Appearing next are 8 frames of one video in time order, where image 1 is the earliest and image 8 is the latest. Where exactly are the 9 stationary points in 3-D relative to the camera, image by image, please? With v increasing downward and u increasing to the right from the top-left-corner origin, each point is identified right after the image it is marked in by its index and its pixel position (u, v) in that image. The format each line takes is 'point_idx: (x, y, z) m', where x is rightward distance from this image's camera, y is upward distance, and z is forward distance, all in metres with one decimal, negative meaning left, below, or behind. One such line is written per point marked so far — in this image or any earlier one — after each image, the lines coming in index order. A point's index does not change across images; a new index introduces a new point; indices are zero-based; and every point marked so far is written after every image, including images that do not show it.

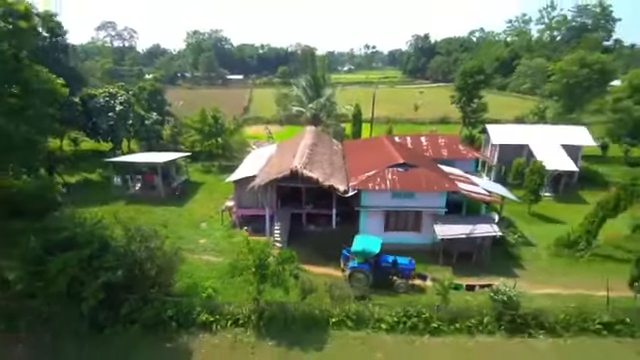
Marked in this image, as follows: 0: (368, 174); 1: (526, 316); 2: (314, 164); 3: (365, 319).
0: (+1.6, +0.2, +14.1) m
1: (+5.1, -3.3, +10.1) m
2: (-0.2, +0.6, +14.7) m
3: (+1.1, -3.4, +10.1) m
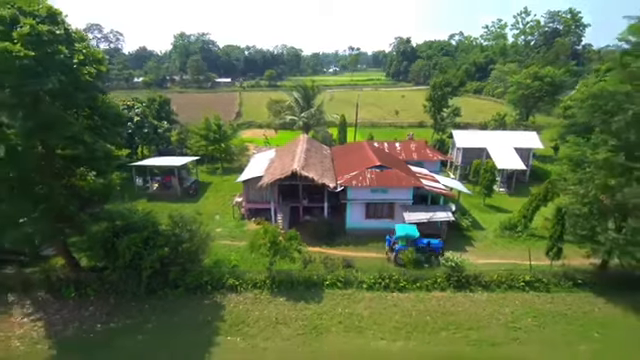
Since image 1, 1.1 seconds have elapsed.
0: (+1.4, +0.3, +17.6) m
1: (+5.0, -3.2, +13.7) m
2: (-0.5, +0.6, +18.1) m
3: (+1.0, -3.4, +13.6) m
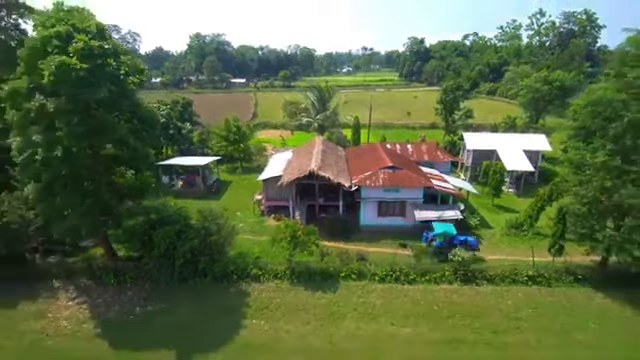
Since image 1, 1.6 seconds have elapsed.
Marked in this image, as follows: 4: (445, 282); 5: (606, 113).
0: (+2.1, +0.3, +18.7) m
1: (+5.6, -3.2, +14.7) m
2: (+0.3, +0.6, +19.3) m
3: (+1.6, -3.4, +14.8) m
4: (+4.5, -3.7, +14.6) m
5: (+9.7, +2.3, +13.8) m
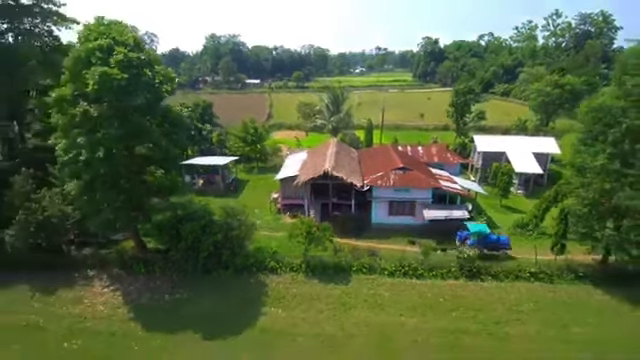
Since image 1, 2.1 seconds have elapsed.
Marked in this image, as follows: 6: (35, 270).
0: (+2.8, +0.2, +19.7) m
1: (+6.1, -3.3, +15.6) m
2: (+0.9, +0.6, +20.3) m
3: (+2.1, -3.4, +15.7) m
4: (+5.0, -3.7, +15.5) m
5: (+10.2, +2.2, +14.5) m
6: (-11.0, -3.4, +15.7) m
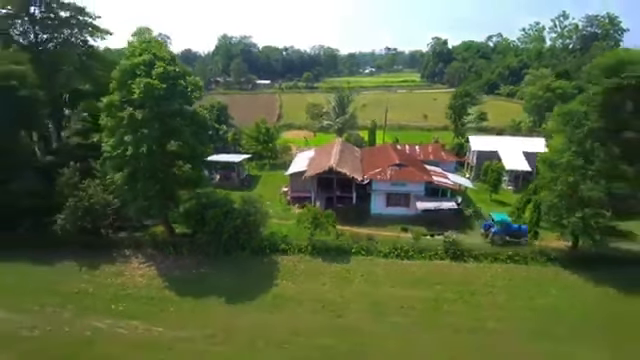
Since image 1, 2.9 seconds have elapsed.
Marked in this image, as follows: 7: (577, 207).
0: (+3.0, +0.5, +22.1) m
1: (+6.3, -3.1, +17.9) m
2: (+1.2, +0.9, +22.7) m
3: (+2.3, -3.1, +18.2) m
4: (+5.2, -3.4, +17.9) m
5: (+10.4, +2.4, +16.8) m
6: (-10.8, -3.1, +18.4) m
7: (+10.6, -1.1, +16.9) m
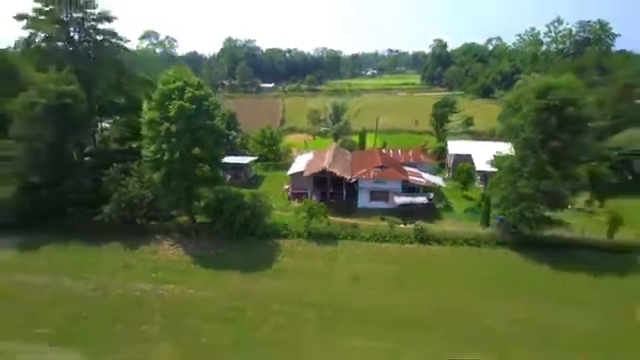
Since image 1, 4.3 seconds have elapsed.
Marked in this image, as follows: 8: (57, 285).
0: (+2.8, +0.6, +26.4) m
1: (+5.9, -3.0, +22.3) m
2: (+1.0, +1.0, +27.1) m
3: (+2.0, -3.0, +22.5) m
4: (+4.8, -3.4, +22.2) m
5: (+10.0, +2.4, +21.1) m
6: (-11.2, -3.0, +22.9) m
7: (+10.2, -1.1, +21.2) m
8: (-12.2, -4.8, +18.9) m
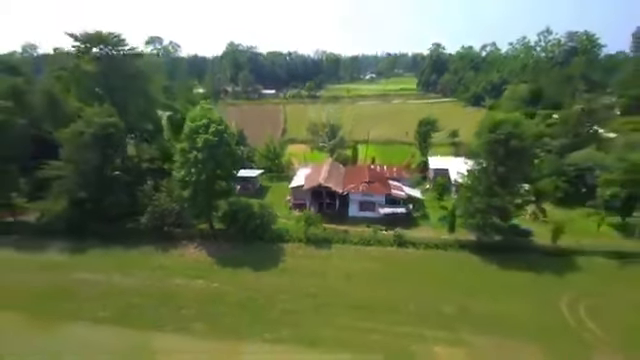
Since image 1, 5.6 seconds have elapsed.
0: (+2.5, -0.4, +31.5) m
1: (+5.7, -4.0, +27.3) m
2: (+0.7, 0.0, +32.1) m
3: (+1.7, -4.1, +27.6) m
4: (+4.6, -4.4, +27.3) m
5: (+9.8, +1.4, +26.1) m
6: (-11.4, -4.0, +27.9) m
7: (+10.0, -2.1, +26.2) m
8: (-12.4, -5.8, +23.9) m
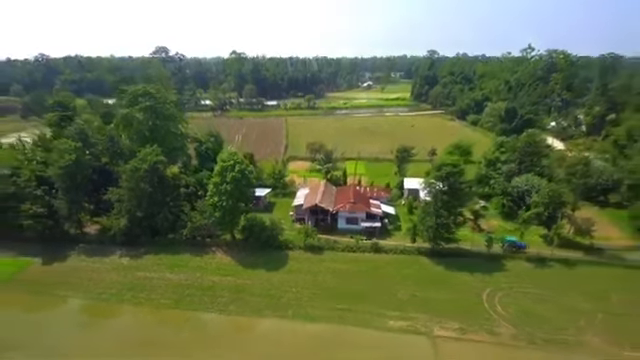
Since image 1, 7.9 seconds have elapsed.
0: (+2.1, -2.5, +40.9) m
1: (+5.3, -6.1, +36.7) m
2: (+0.3, -2.1, +41.6) m
3: (+1.3, -6.1, +37.0) m
4: (+4.2, -6.5, +36.7) m
5: (+9.4, -0.7, +35.5) m
6: (-11.8, -6.1, +37.4) m
7: (+9.6, -4.2, +35.6) m
8: (-12.8, -7.9, +33.3) m
